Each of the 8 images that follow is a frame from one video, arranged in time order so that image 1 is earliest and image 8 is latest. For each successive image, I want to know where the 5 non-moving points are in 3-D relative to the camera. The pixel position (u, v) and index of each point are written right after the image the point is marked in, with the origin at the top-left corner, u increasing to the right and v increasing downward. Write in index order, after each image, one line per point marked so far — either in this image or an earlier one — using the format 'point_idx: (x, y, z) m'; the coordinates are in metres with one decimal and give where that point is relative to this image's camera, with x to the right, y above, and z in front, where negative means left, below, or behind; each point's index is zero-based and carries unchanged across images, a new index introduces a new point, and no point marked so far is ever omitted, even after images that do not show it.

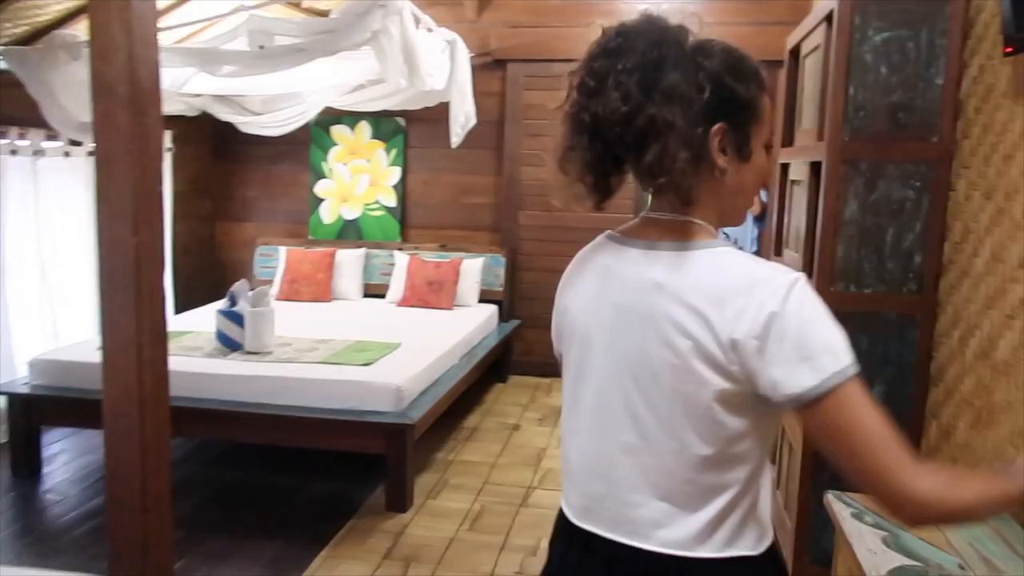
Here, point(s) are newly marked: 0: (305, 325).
0: (-1.2, -0.2, +4.5) m
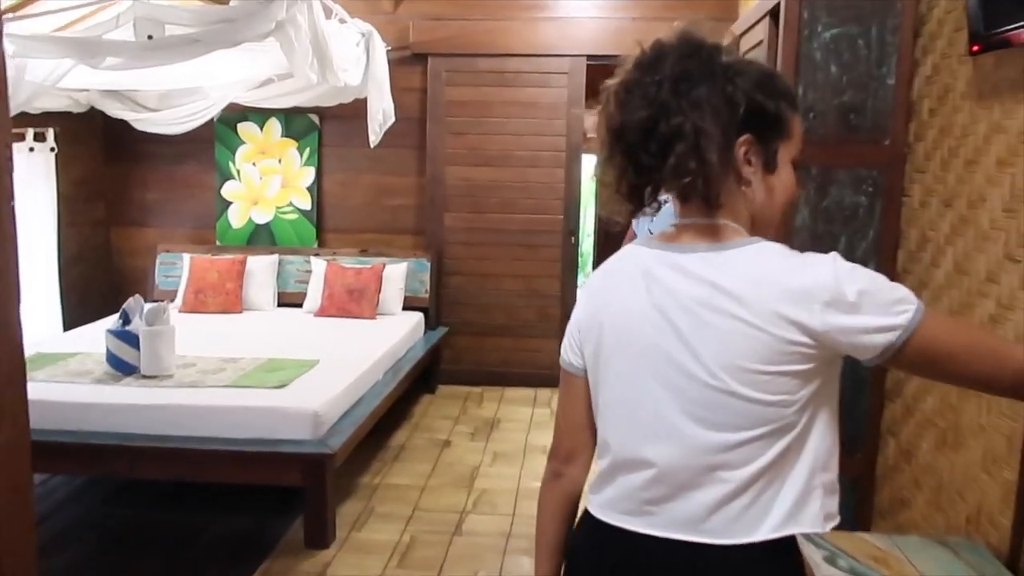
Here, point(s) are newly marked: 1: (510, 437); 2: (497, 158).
0: (-1.6, -0.3, +4.1) m
1: (0.0, -0.8, +4.4) m
2: (-0.1, +0.9, +5.2) m
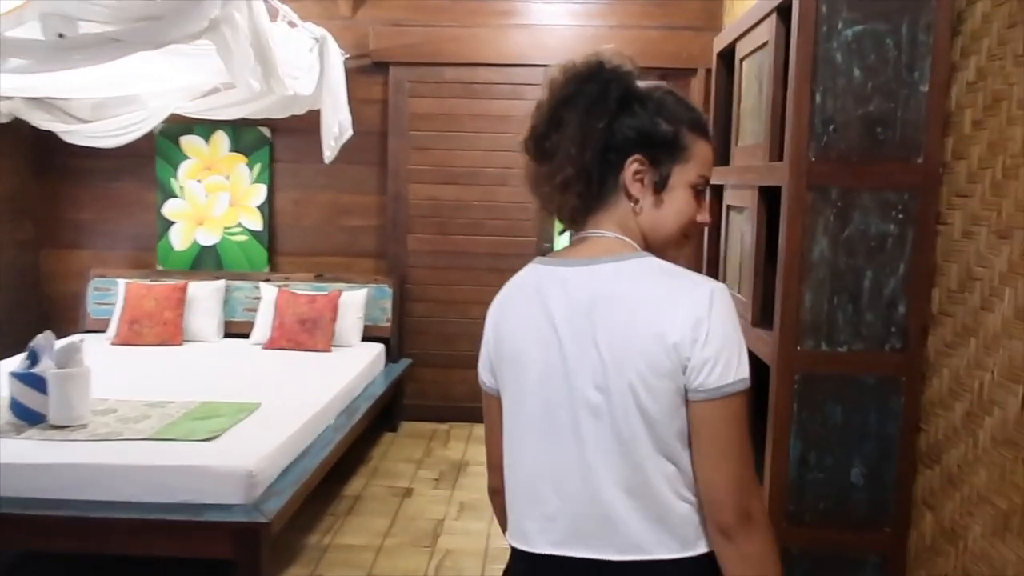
0: (-1.7, -0.4, +3.6) m
1: (-0.2, -1.0, +4.0) m
2: (-0.3, +0.7, +4.8) m
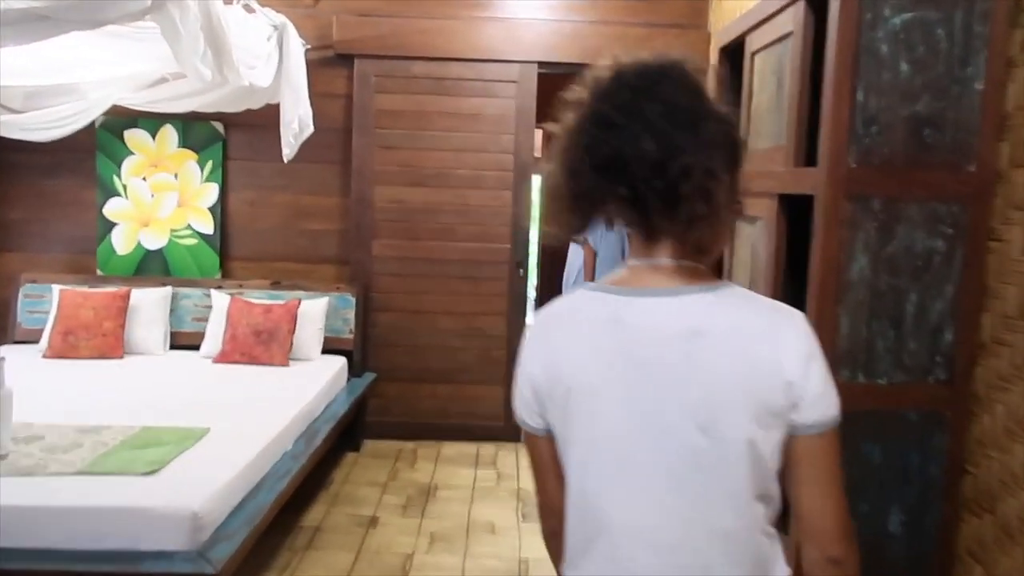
0: (-1.8, -0.5, +3.3) m
1: (-0.3, -1.0, +3.7) m
2: (-0.5, +0.6, +4.5) m
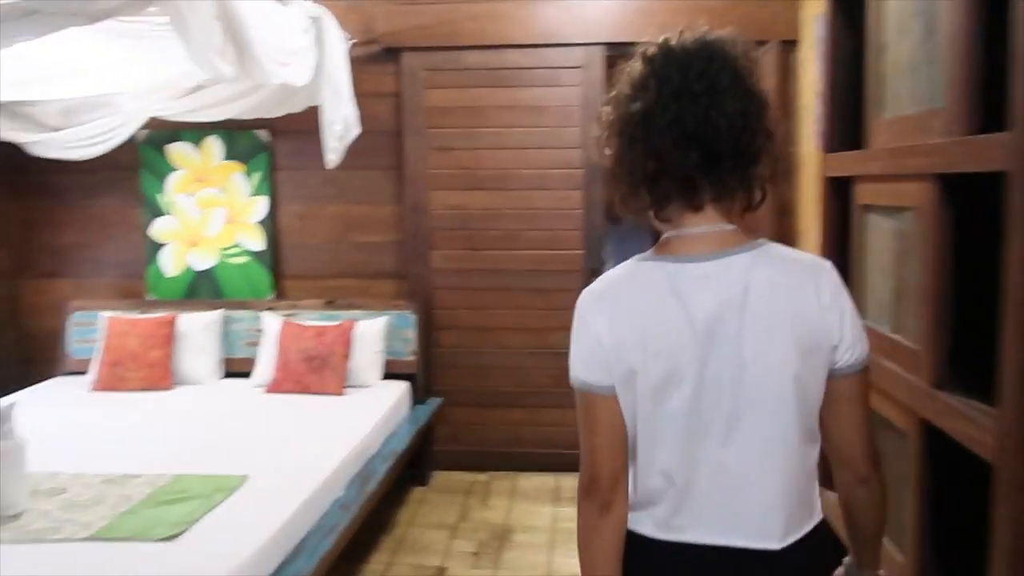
0: (-1.5, -0.6, +3.0) m
1: (+0.1, -1.1, +3.2) m
2: (-0.1, +0.6, +4.1) m
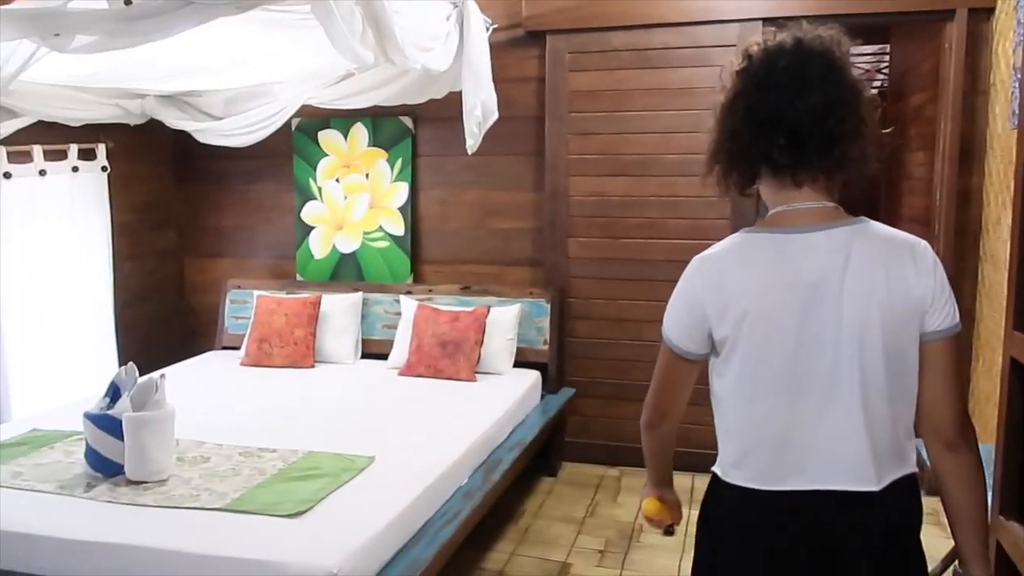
0: (-1.1, -0.5, +3.1) m
1: (+0.6, -1.1, +3.1) m
2: (+0.6, +0.6, +3.9) m
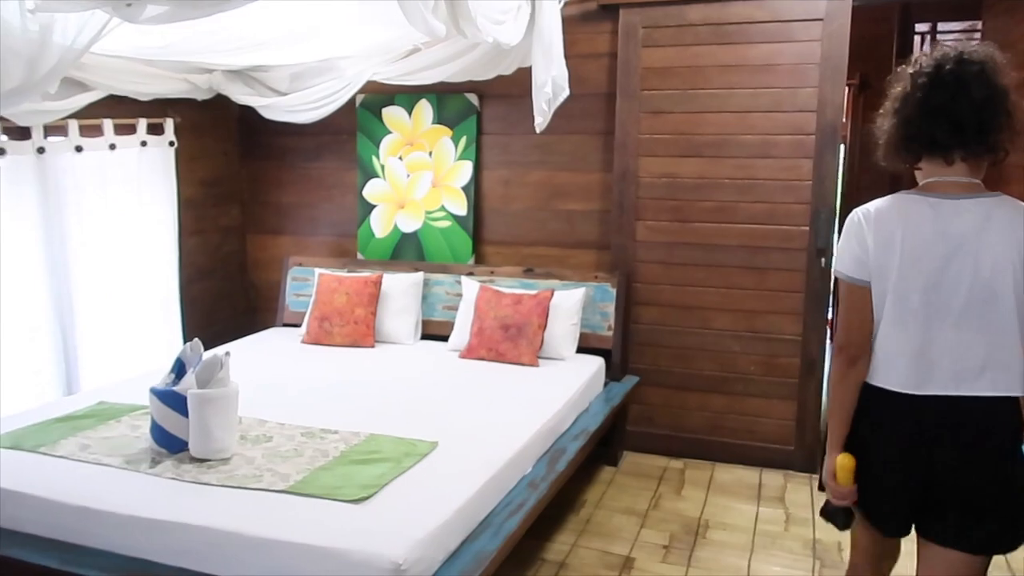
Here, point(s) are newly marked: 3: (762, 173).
0: (-0.8, -0.4, +3.1) m
1: (+0.8, -1.0, +3.0) m
2: (+0.9, +0.7, +3.7) m
3: (+1.2, +0.5, +3.7) m
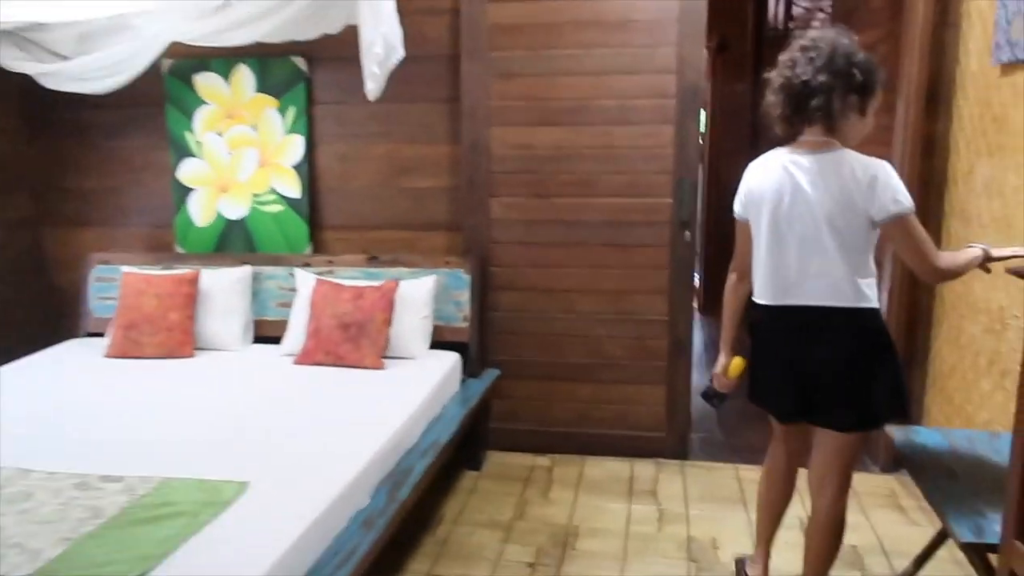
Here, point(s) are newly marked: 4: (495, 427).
0: (-1.3, -0.5, +2.5) m
1: (+0.3, -1.0, +2.7) m
2: (+0.2, +0.8, +3.4) m
3: (+0.5, +0.6, +3.4) m
4: (-0.1, -0.6, +3.7) m
